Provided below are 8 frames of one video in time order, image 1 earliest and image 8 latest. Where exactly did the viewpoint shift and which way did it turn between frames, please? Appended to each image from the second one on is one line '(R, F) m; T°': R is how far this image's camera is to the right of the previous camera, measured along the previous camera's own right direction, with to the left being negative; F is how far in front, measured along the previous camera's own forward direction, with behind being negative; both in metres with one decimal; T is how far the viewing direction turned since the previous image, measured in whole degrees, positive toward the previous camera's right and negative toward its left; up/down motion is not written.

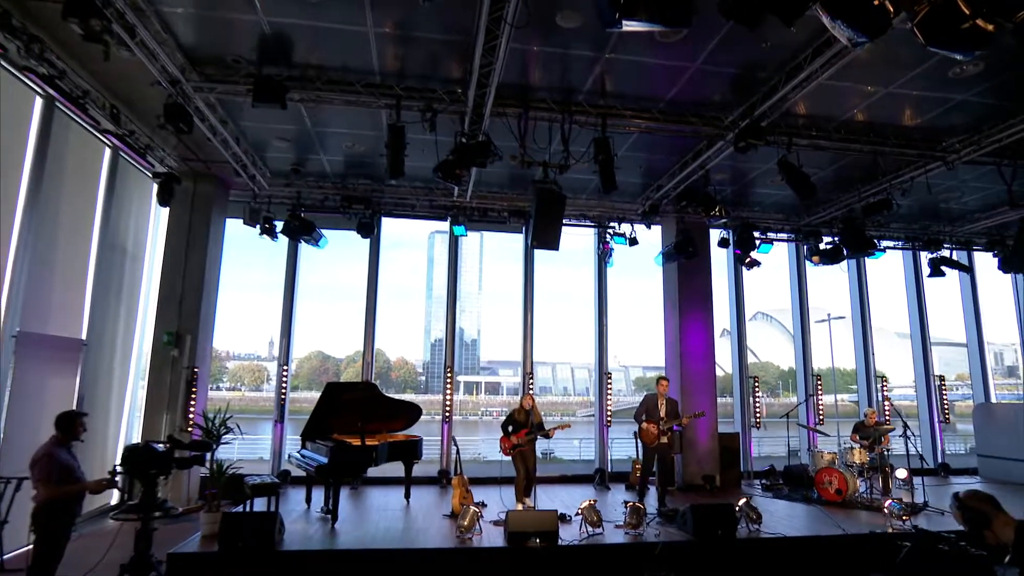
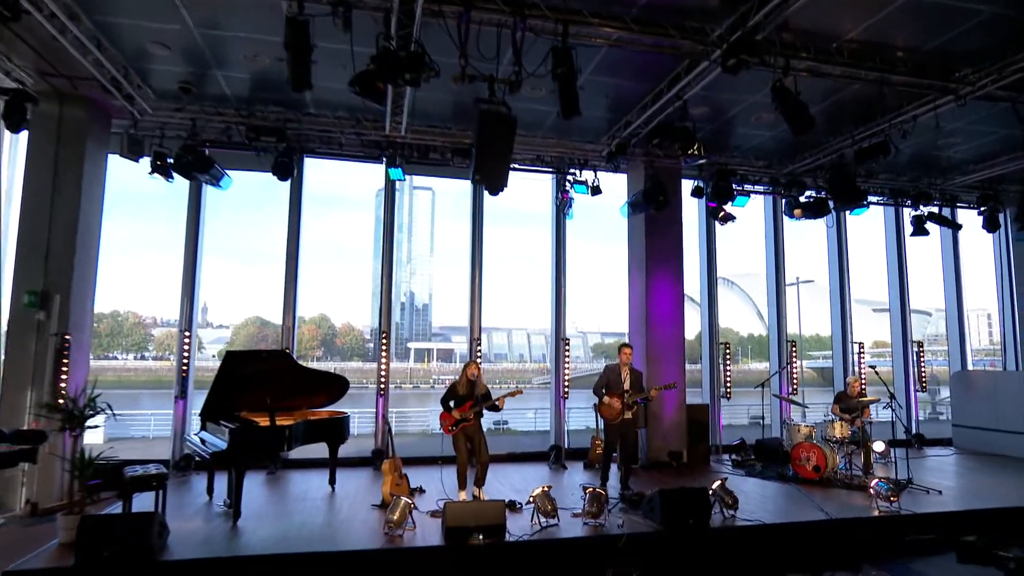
(+0.2, +1.2) m; +4°
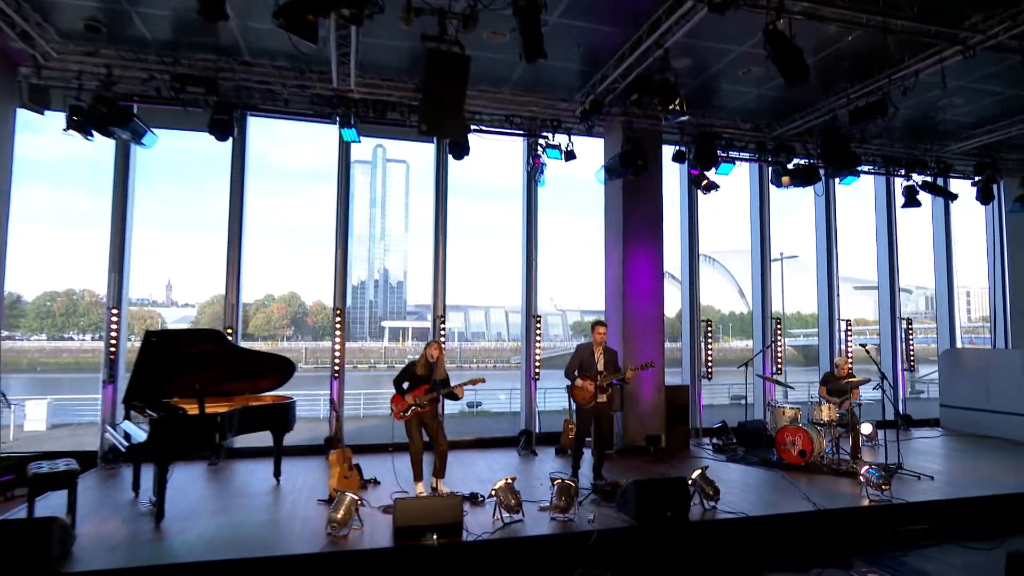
(+0.2, +0.6) m; +2°
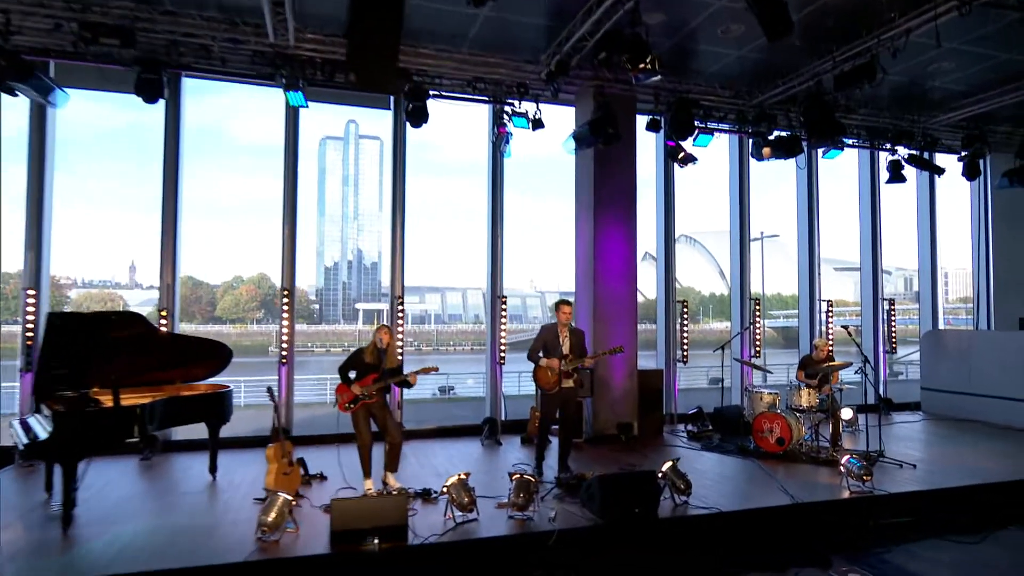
(+0.2, +0.5) m; +1°
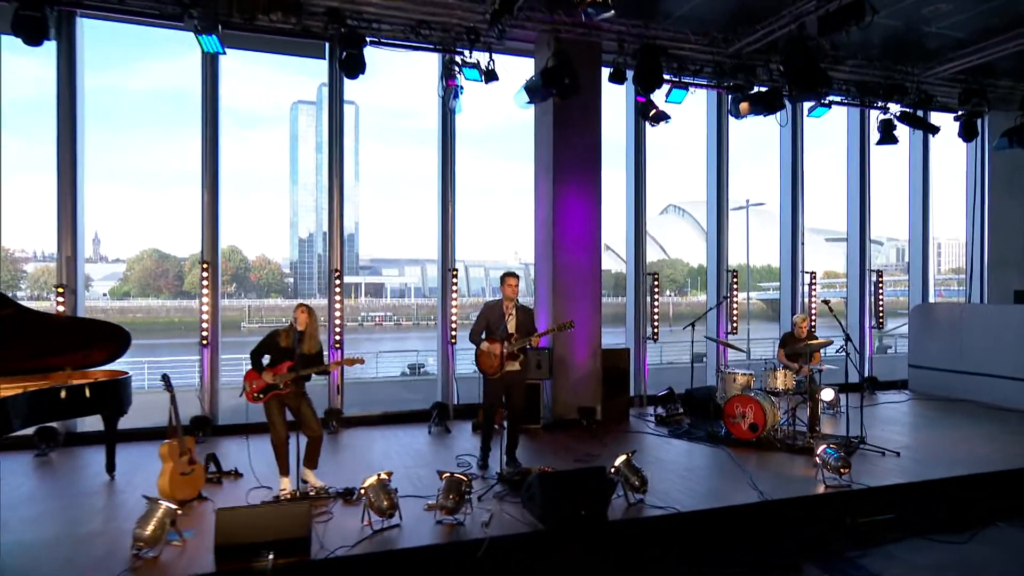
(+0.4, +0.7) m; +1°
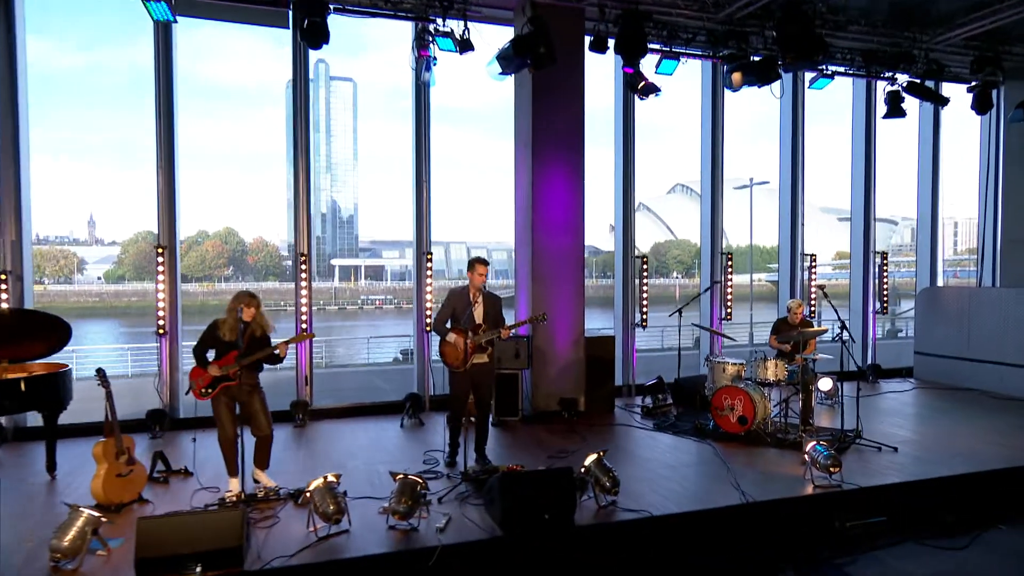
(+0.3, +0.4) m; -1°
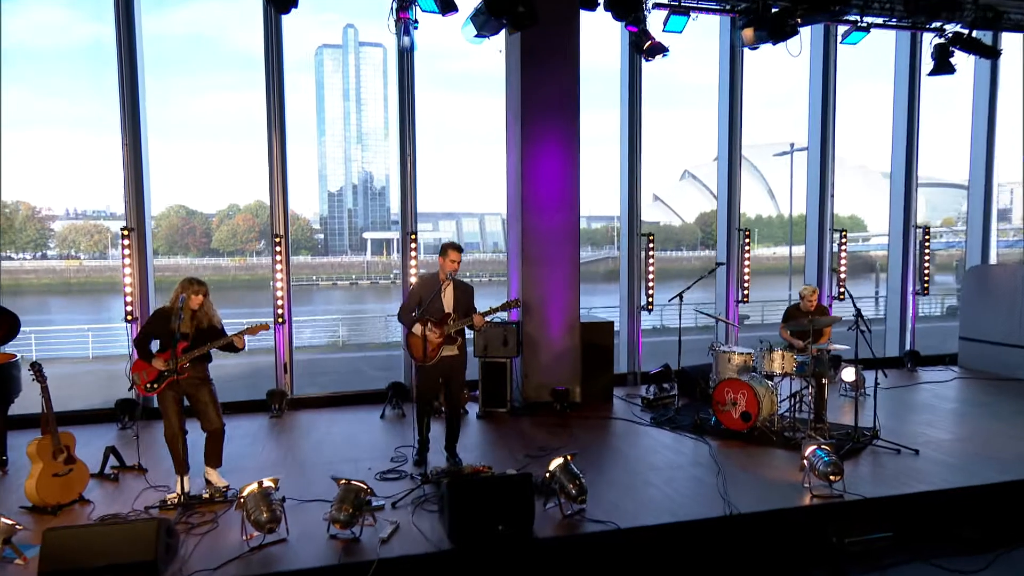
(+0.6, +0.5) m; -4°
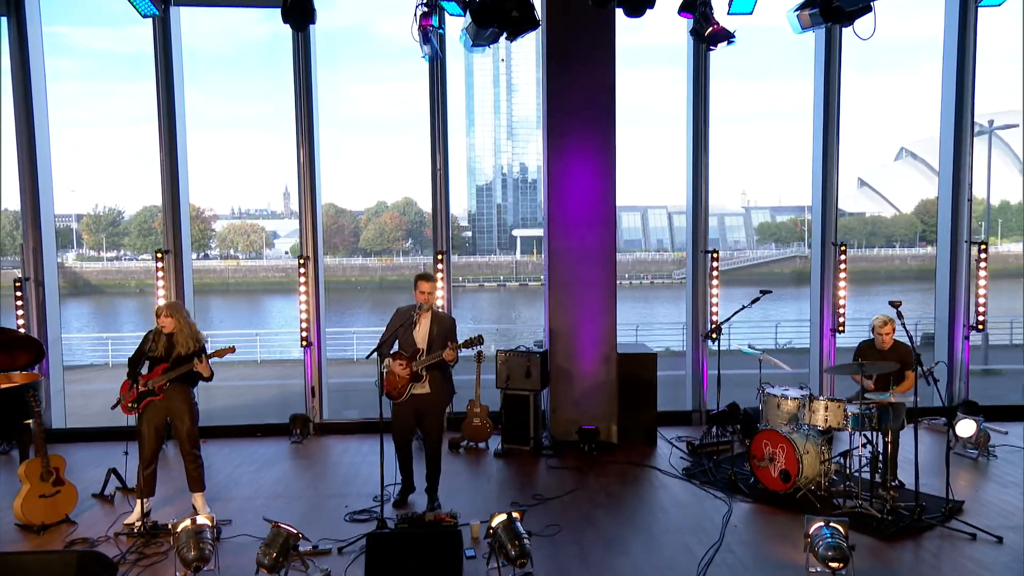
(+1.3, +0.7) m; -15°
